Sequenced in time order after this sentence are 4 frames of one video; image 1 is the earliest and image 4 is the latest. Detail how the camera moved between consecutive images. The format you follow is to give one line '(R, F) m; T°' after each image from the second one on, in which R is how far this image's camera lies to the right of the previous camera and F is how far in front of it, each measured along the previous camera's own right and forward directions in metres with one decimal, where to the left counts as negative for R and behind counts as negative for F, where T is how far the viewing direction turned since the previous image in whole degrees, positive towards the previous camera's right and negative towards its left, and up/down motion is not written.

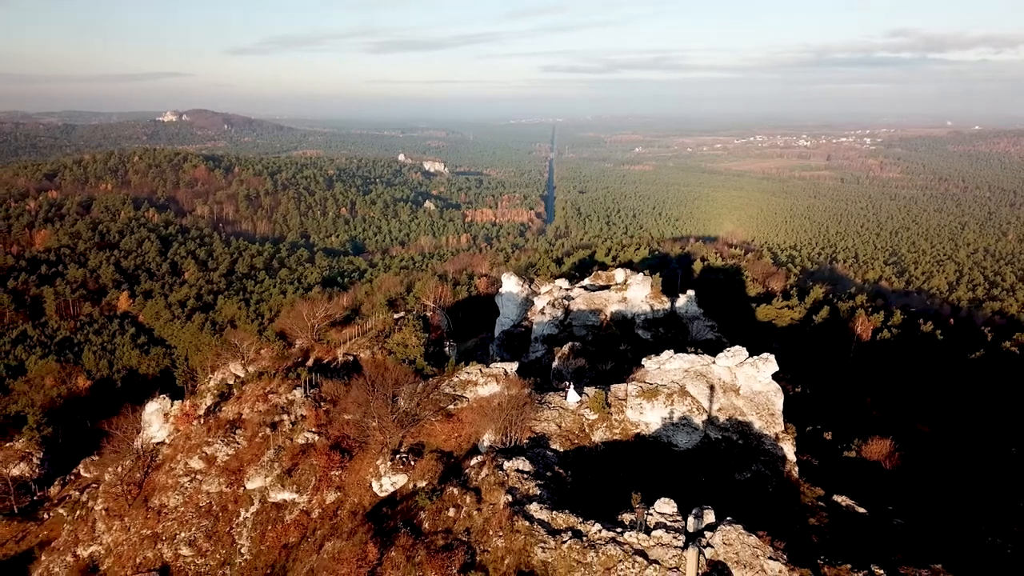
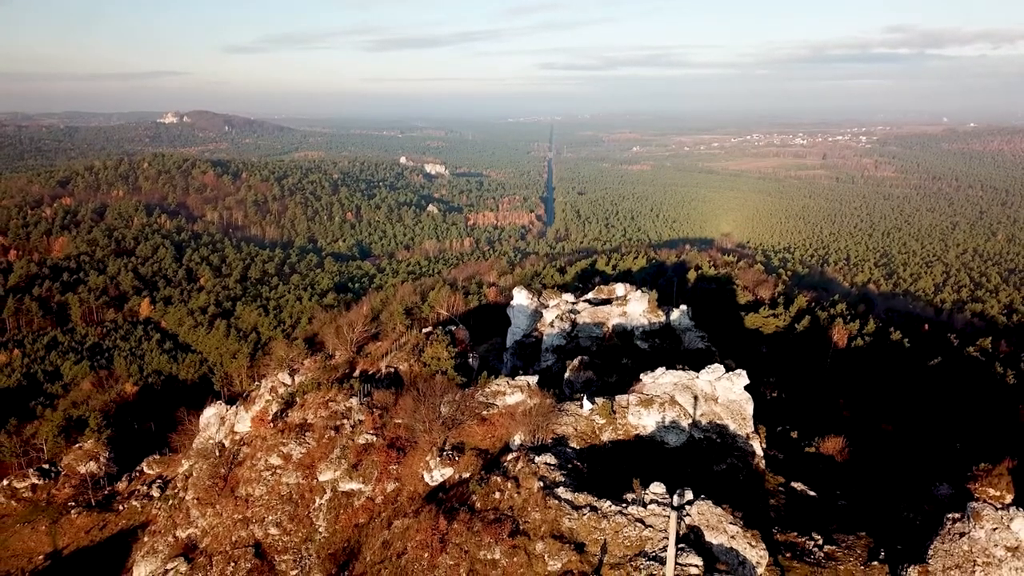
(-0.6, -3.0) m; 0°
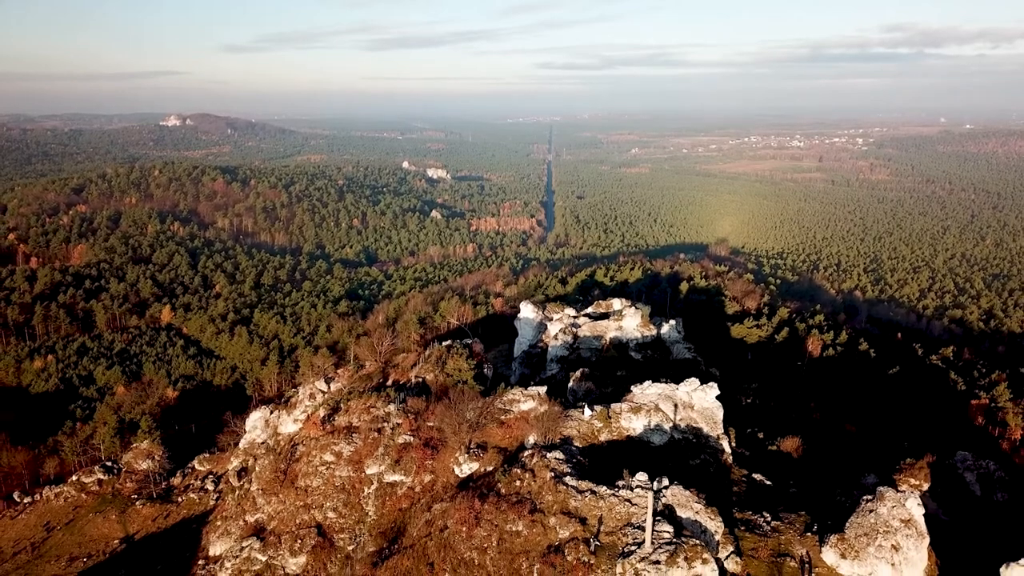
(-0.5, -3.4) m; 0°
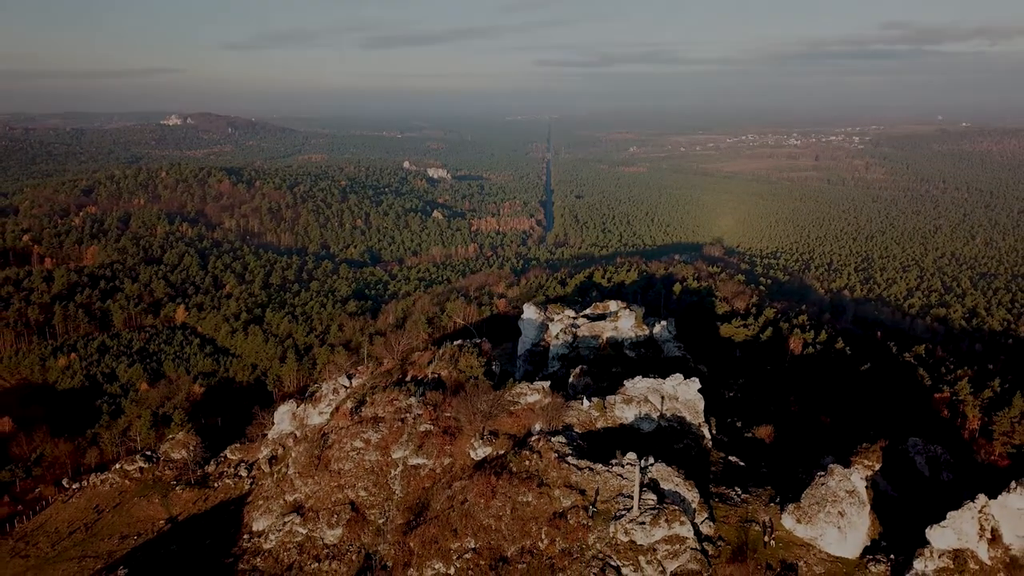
(-0.3, -2.7) m; 0°
